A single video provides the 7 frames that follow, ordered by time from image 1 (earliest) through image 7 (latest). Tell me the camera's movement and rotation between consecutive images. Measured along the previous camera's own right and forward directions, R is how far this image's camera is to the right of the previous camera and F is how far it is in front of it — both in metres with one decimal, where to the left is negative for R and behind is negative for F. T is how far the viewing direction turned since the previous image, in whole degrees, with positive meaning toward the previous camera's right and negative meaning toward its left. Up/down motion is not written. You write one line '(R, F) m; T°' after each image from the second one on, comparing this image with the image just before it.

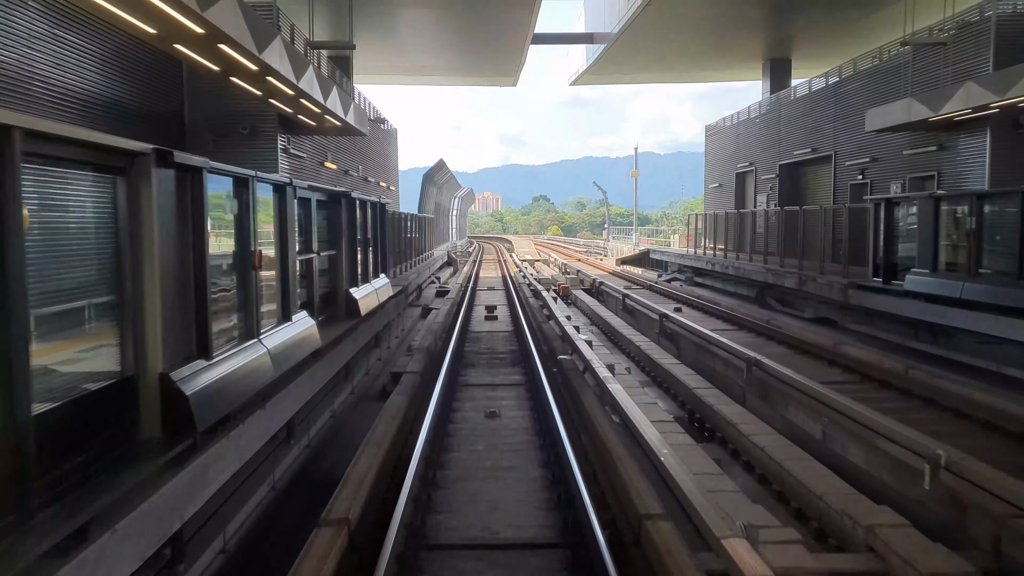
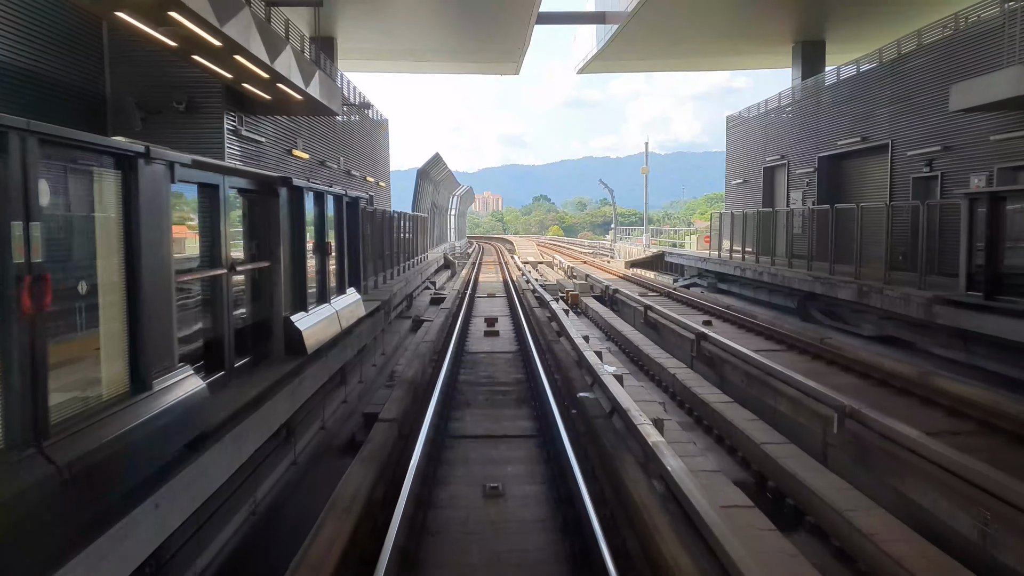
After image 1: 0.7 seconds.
(-0.1, +2.0) m; 0°
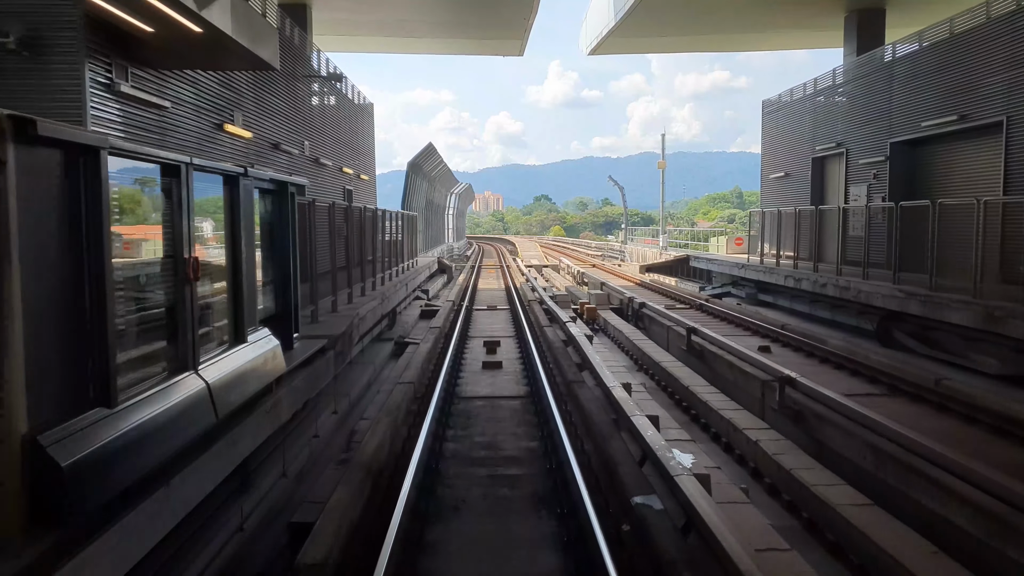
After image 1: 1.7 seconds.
(-0.1, +2.7) m; 0°
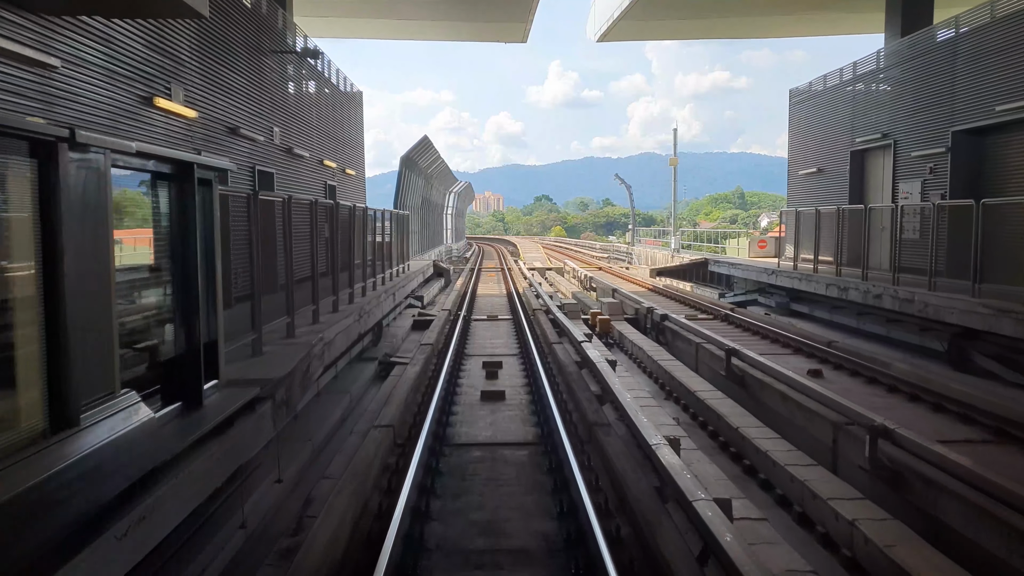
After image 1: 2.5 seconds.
(-0.1, +1.7) m; 0°
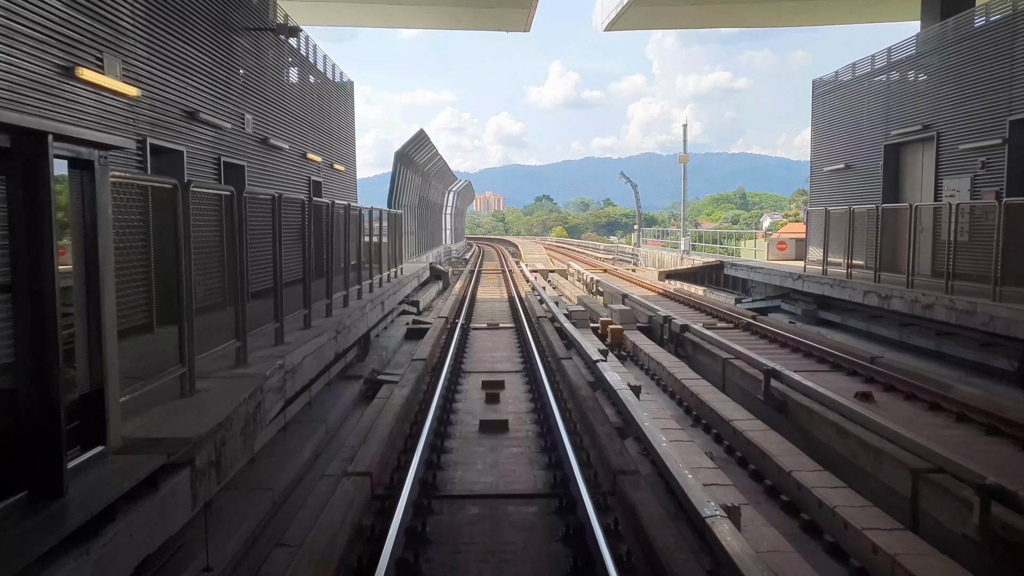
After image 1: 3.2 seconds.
(0.0, +1.2) m; 0°
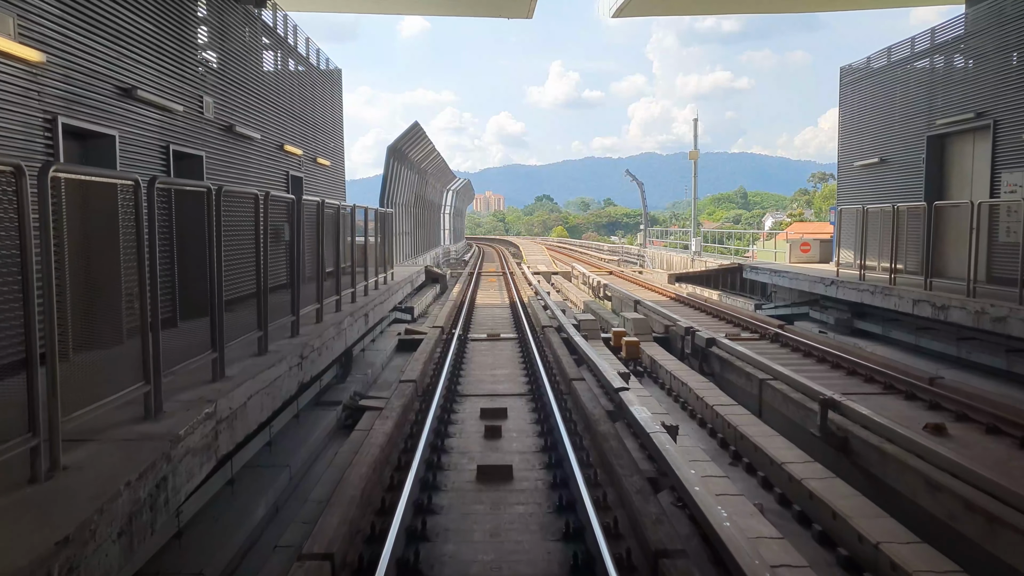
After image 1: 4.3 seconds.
(0.0, +1.3) m; 0°
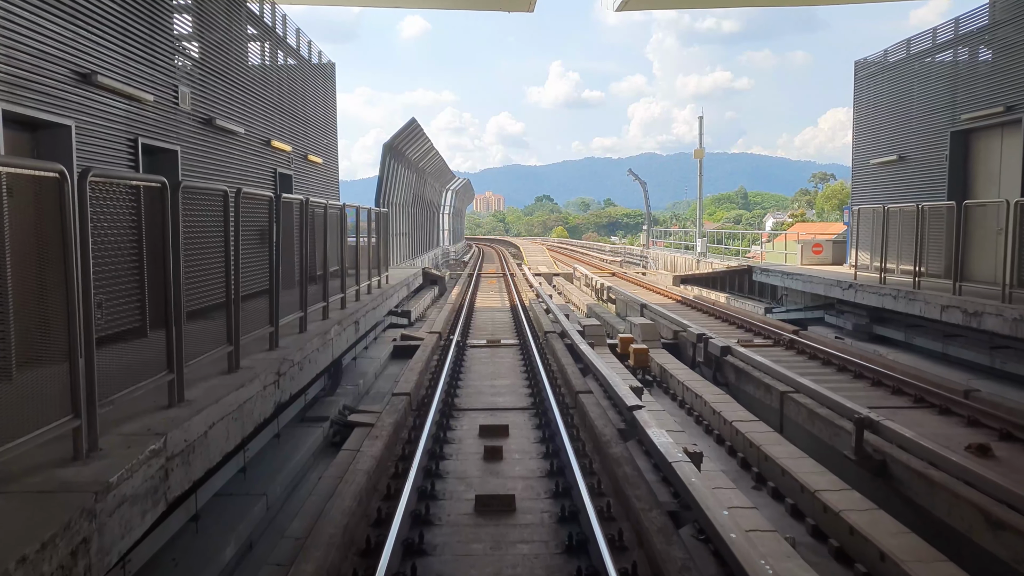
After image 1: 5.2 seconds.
(0.0, +0.6) m; 0°
